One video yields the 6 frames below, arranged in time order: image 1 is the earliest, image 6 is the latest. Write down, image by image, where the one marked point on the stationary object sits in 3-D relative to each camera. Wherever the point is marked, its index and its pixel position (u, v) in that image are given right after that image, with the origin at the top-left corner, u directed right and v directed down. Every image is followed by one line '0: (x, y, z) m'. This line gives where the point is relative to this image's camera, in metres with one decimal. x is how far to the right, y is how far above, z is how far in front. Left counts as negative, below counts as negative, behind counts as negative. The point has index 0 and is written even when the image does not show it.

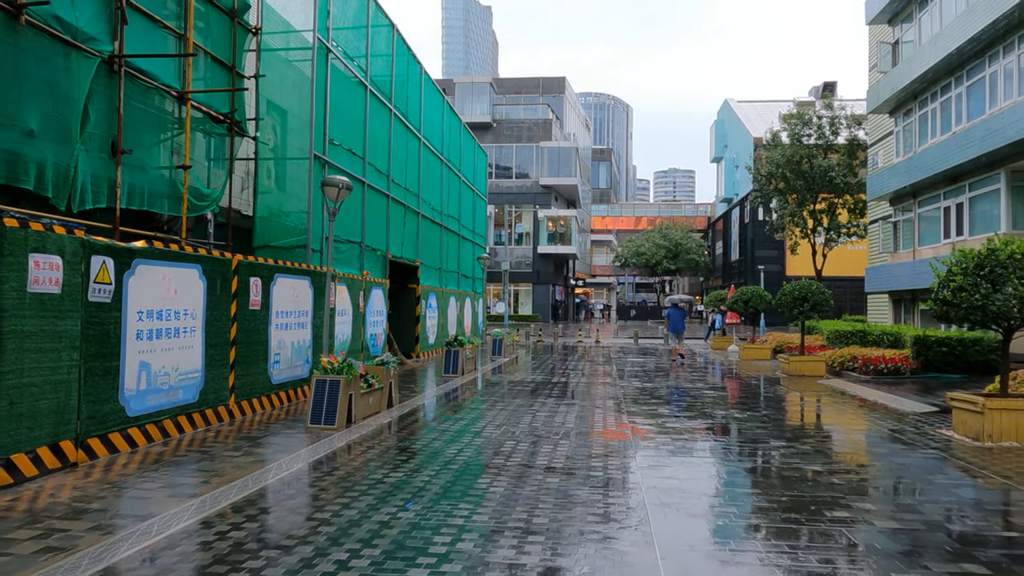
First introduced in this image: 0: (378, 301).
0: (-3.0, -0.3, +17.0) m
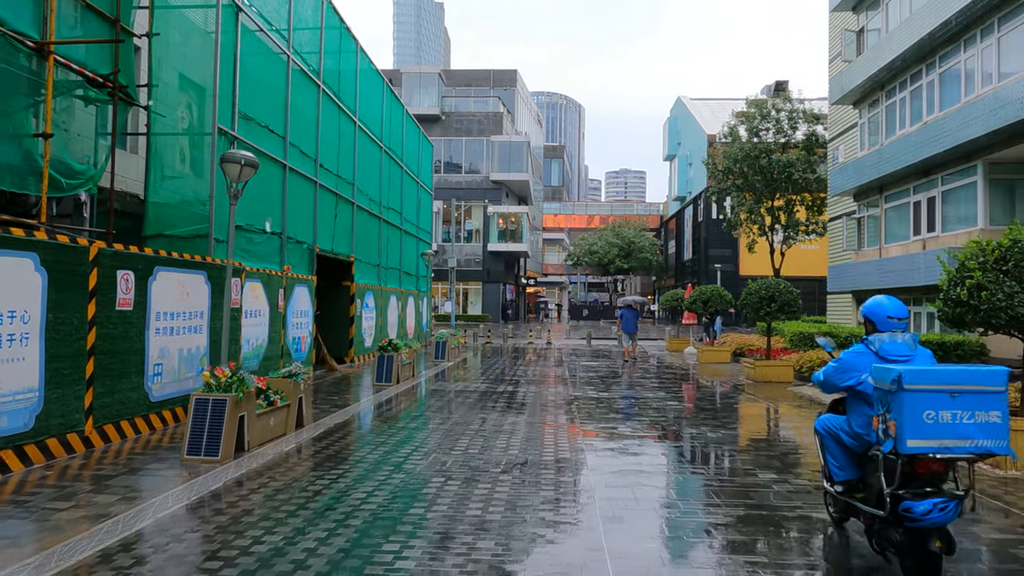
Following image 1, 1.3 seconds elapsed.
0: (-4.1, -0.2, +15.1) m
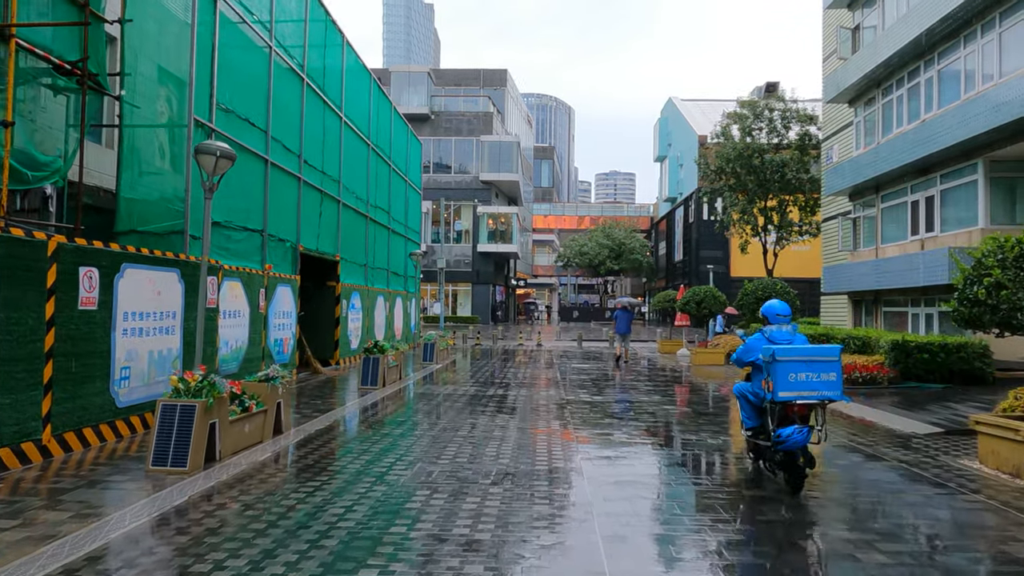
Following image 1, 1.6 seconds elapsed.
0: (-4.3, -0.2, +14.6) m
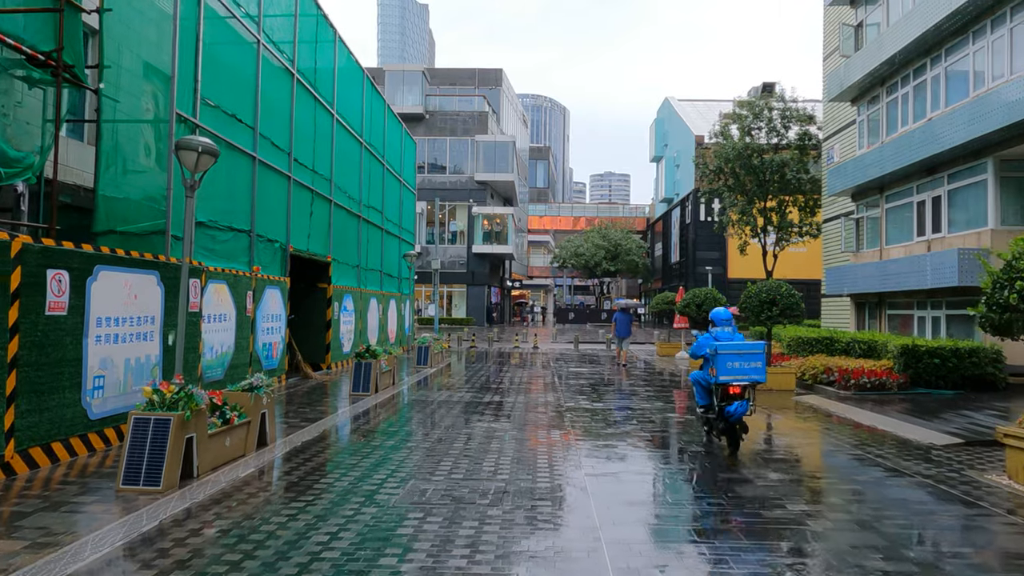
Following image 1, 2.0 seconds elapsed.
0: (-4.4, -0.3, +14.1) m
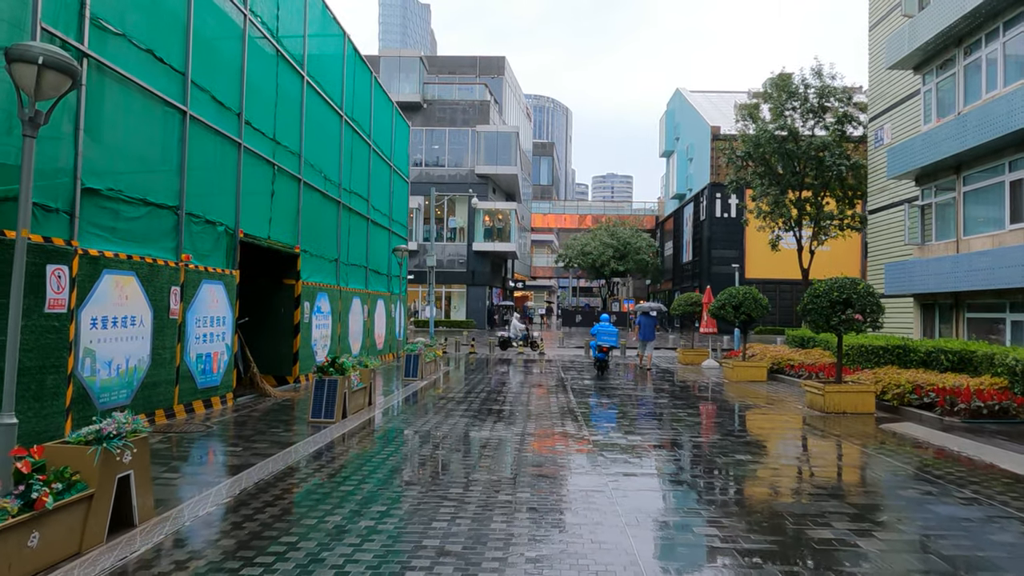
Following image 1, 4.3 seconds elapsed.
0: (-4.3, -0.2, +11.0) m
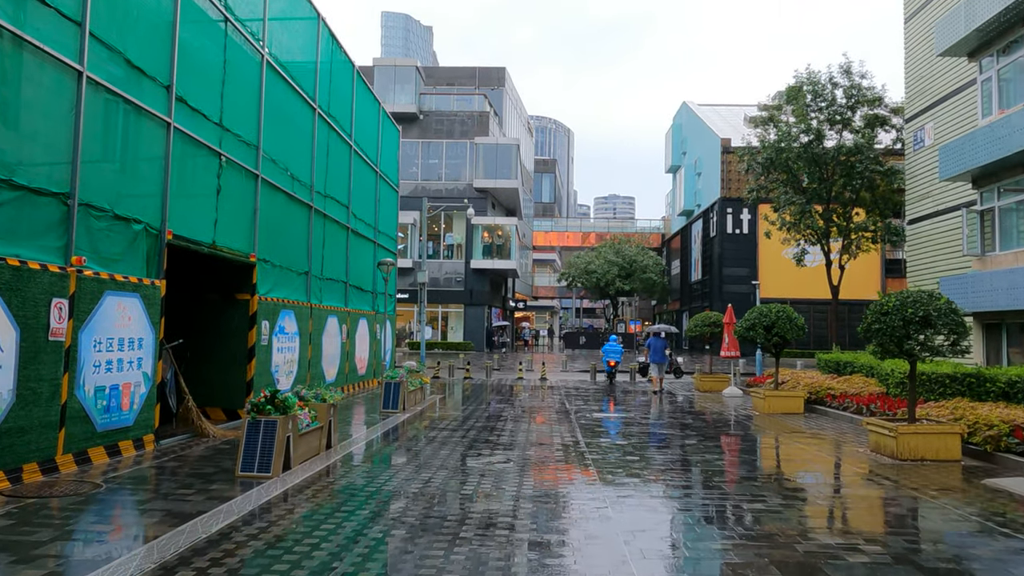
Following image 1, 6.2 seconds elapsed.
0: (-4.4, -0.4, +8.7) m
